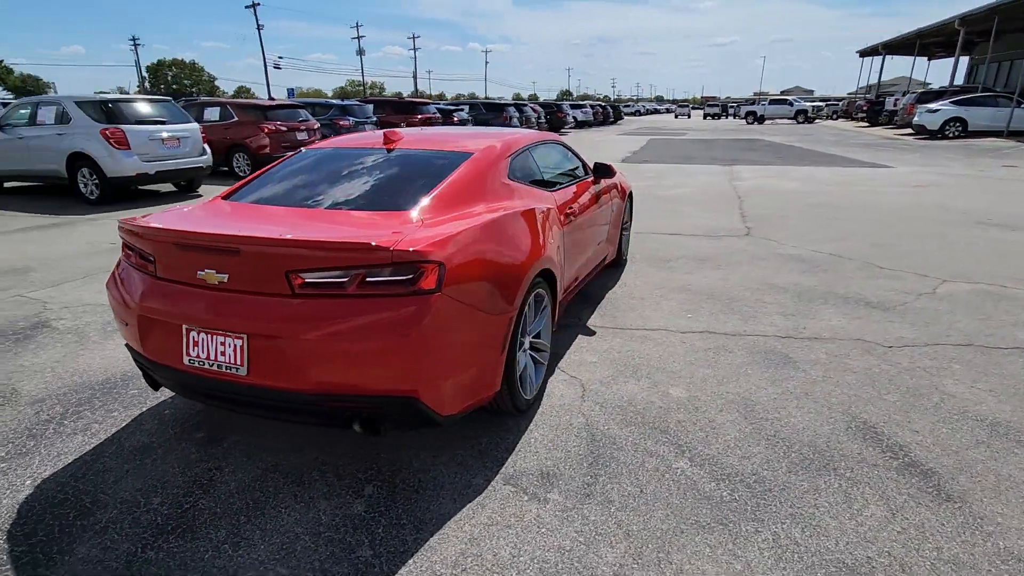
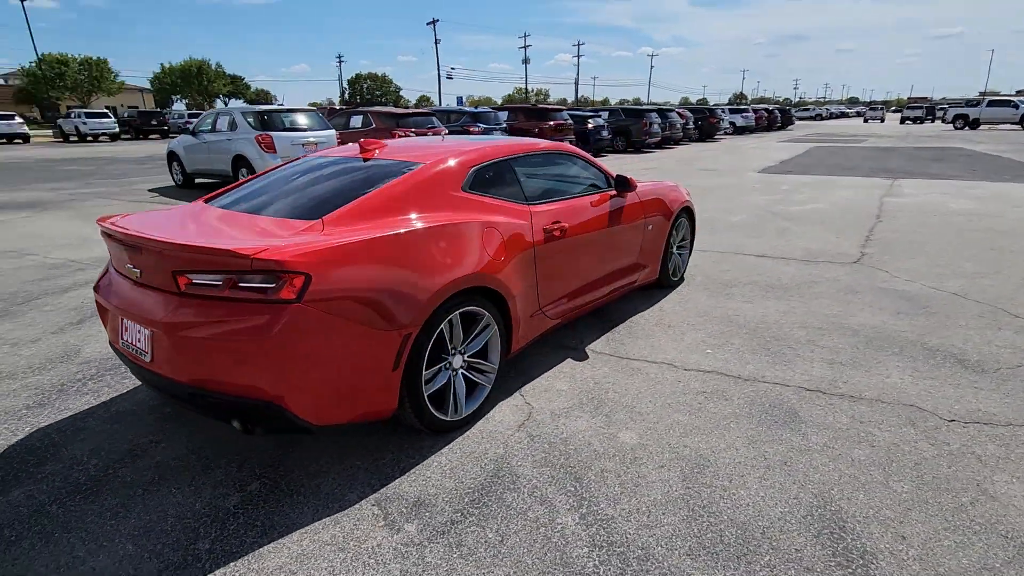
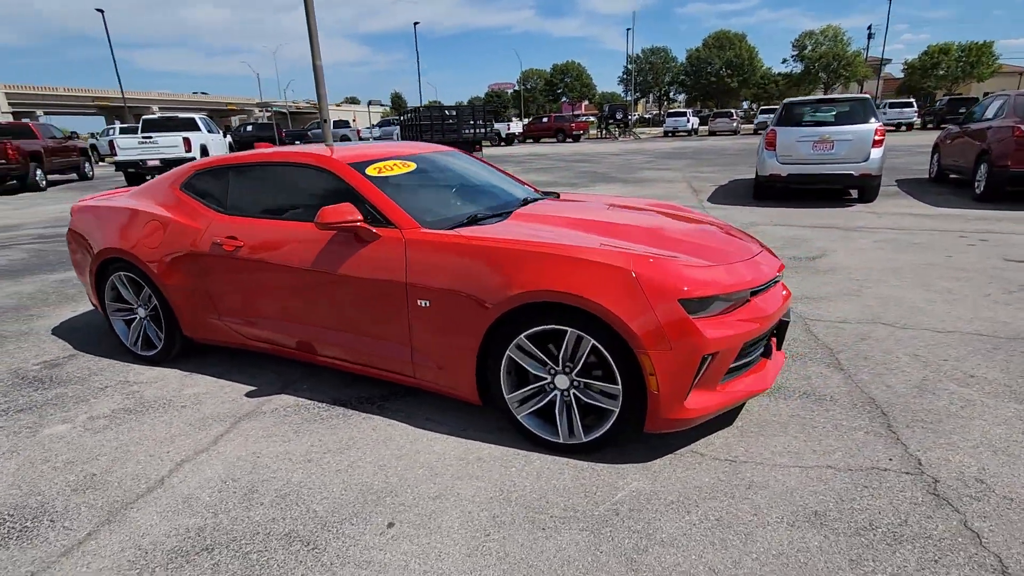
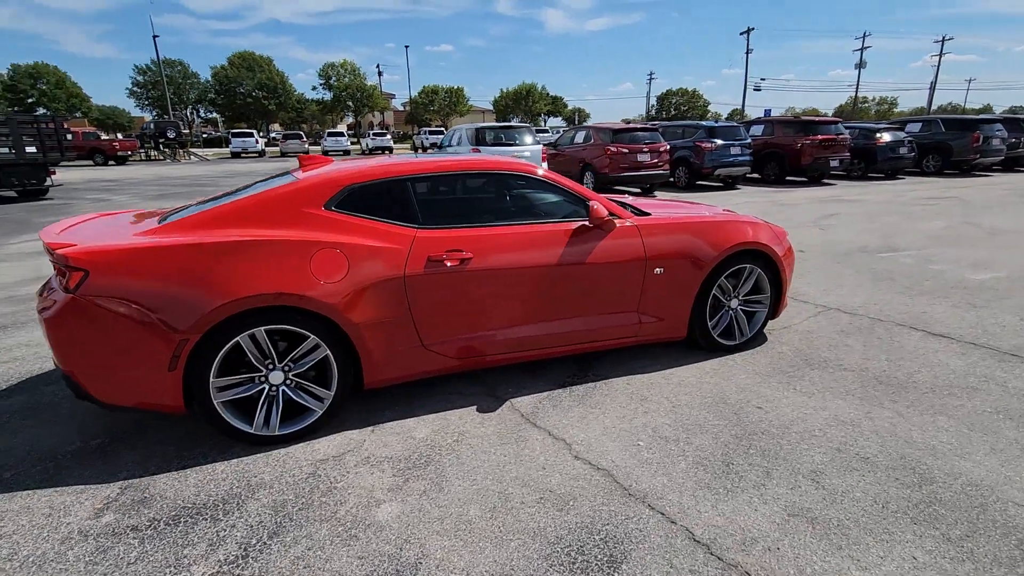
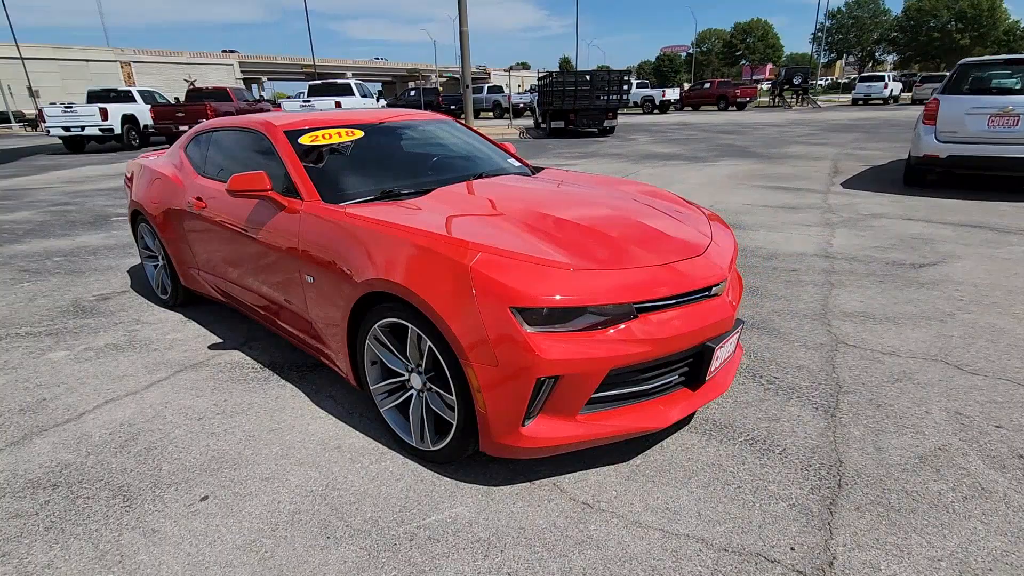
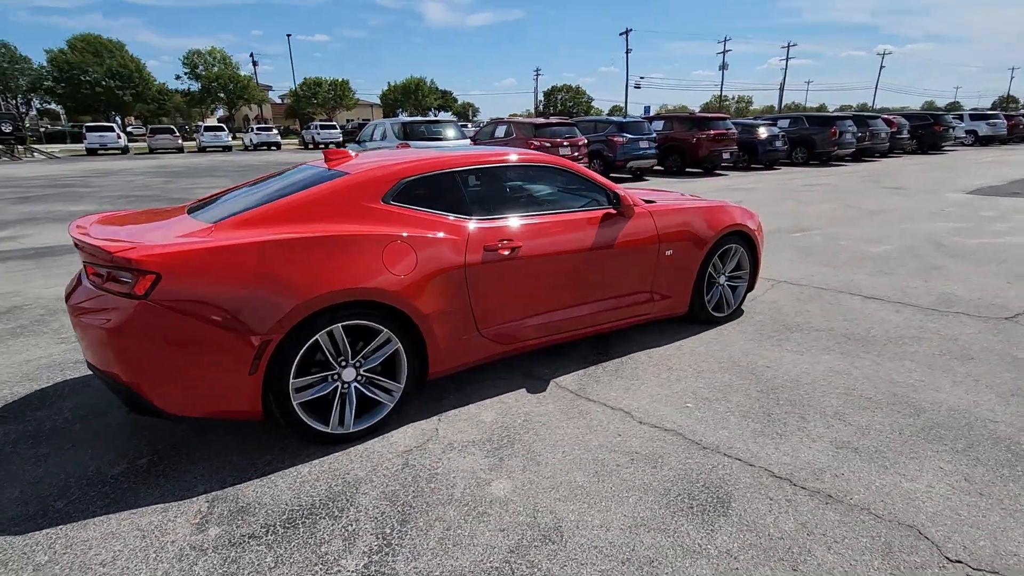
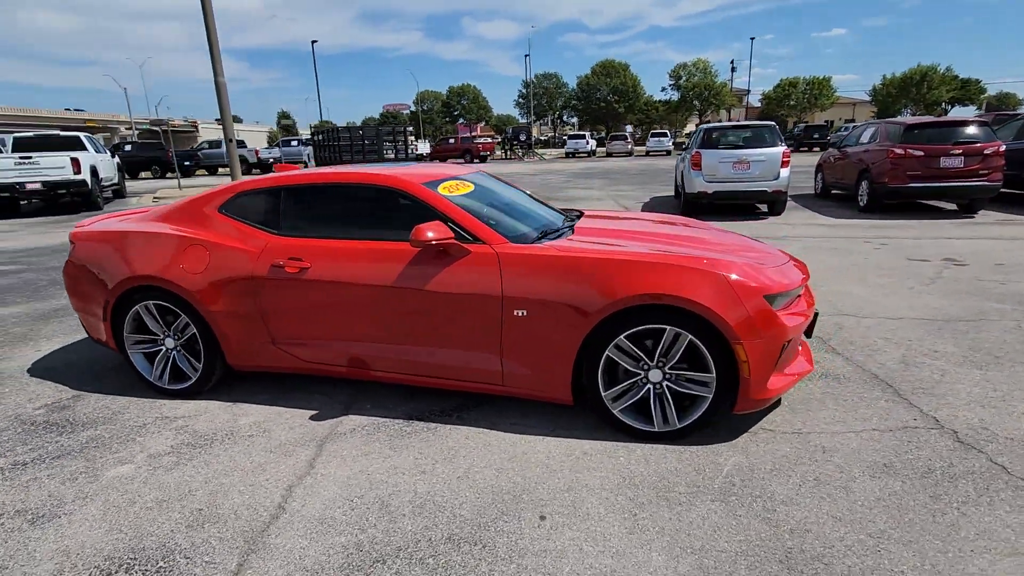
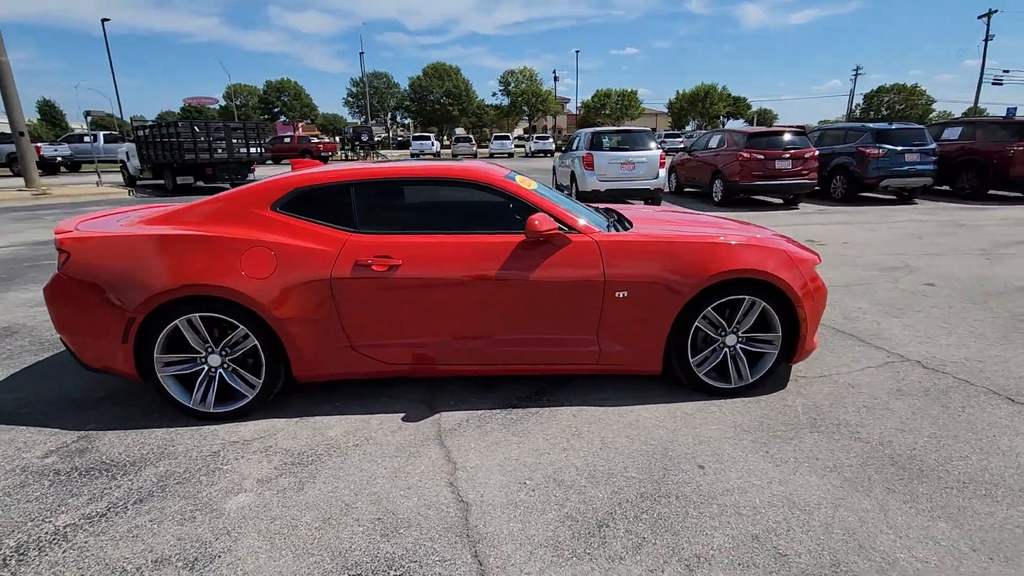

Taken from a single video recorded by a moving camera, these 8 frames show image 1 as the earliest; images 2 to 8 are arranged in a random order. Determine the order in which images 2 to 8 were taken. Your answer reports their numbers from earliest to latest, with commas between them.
2, 6, 4, 8, 7, 3, 5
